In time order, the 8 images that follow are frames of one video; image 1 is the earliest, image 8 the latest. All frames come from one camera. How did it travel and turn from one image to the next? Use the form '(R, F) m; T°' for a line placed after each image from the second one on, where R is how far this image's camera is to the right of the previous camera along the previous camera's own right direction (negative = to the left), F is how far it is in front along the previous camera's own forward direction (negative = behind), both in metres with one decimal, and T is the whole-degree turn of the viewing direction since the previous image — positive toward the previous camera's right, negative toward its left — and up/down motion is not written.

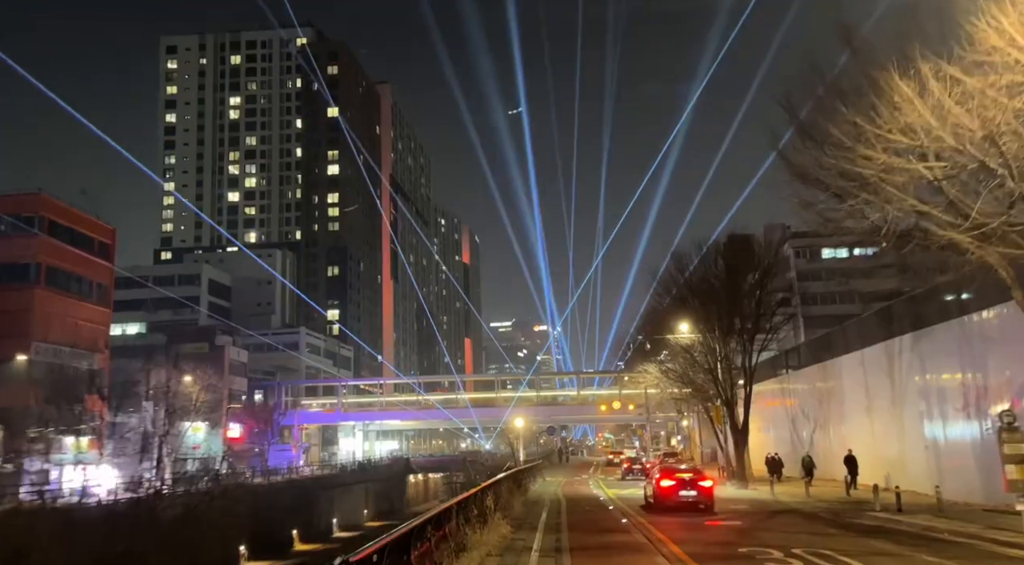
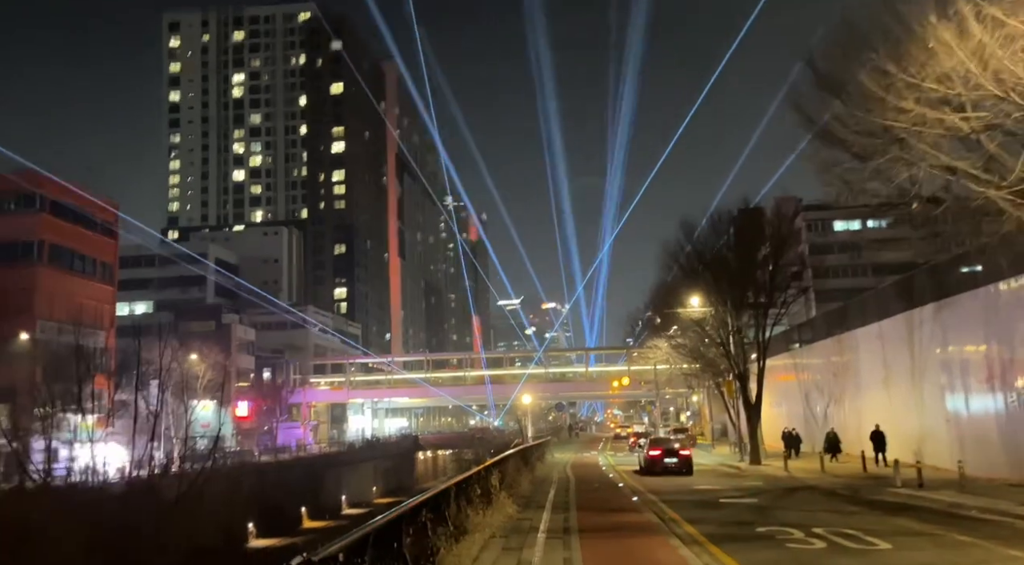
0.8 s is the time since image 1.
(+0.1, +0.9) m; -1°
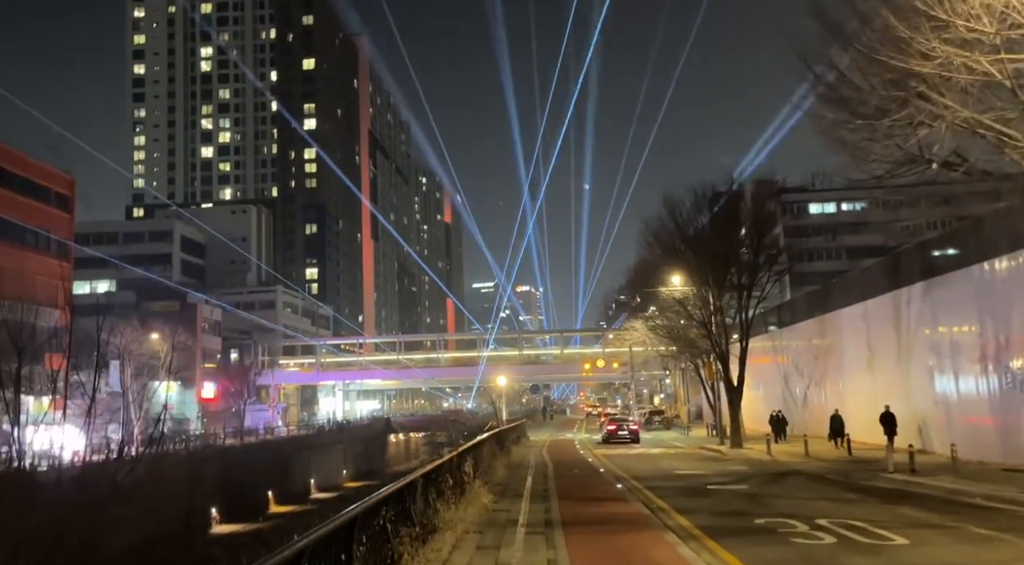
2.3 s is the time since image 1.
(0.0, +1.4) m; +2°
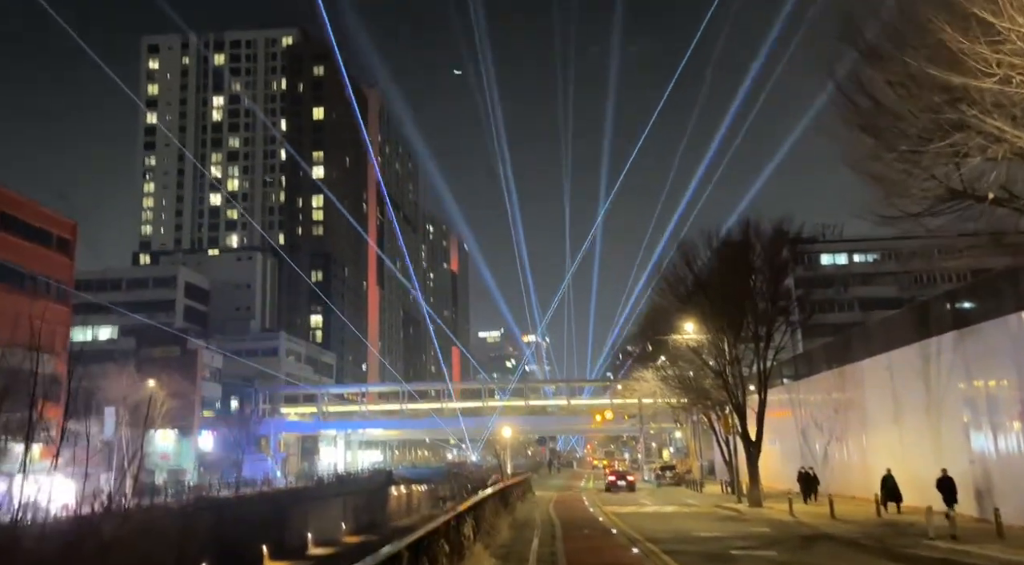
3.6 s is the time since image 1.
(0.0, +1.5) m; 0°
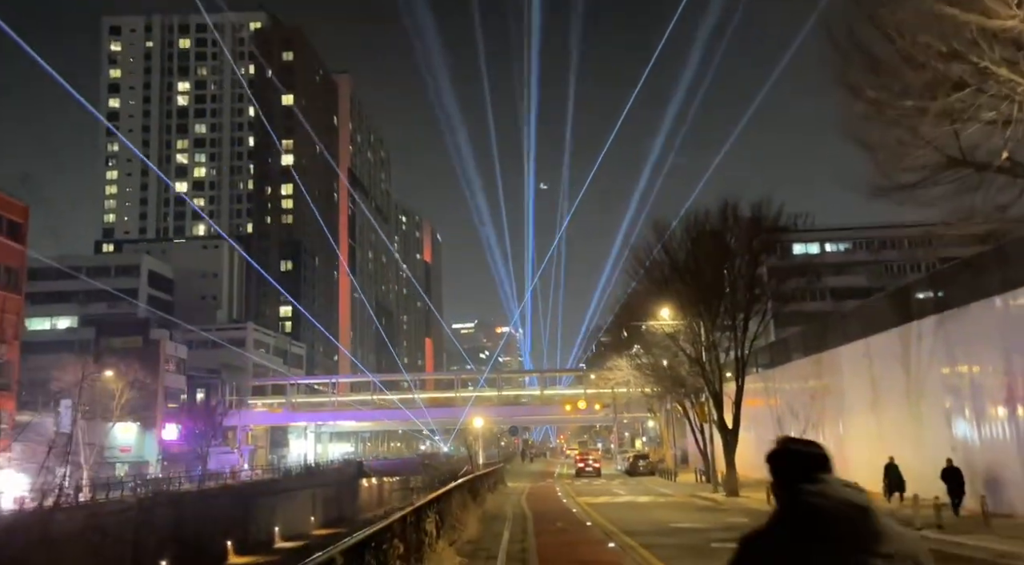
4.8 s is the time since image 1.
(+0.1, +1.1) m; +2°
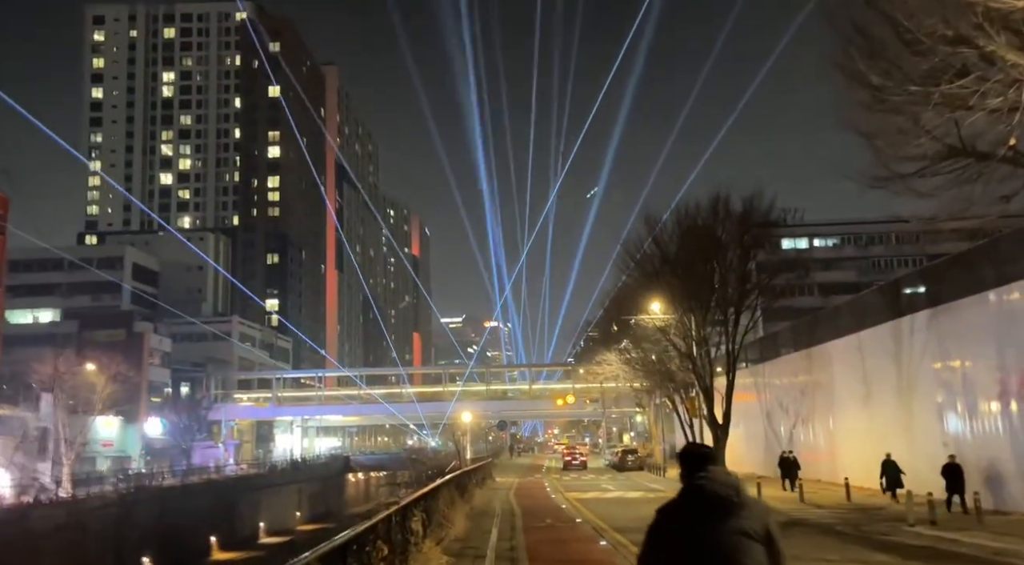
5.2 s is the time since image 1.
(0.0, +0.4) m; +1°
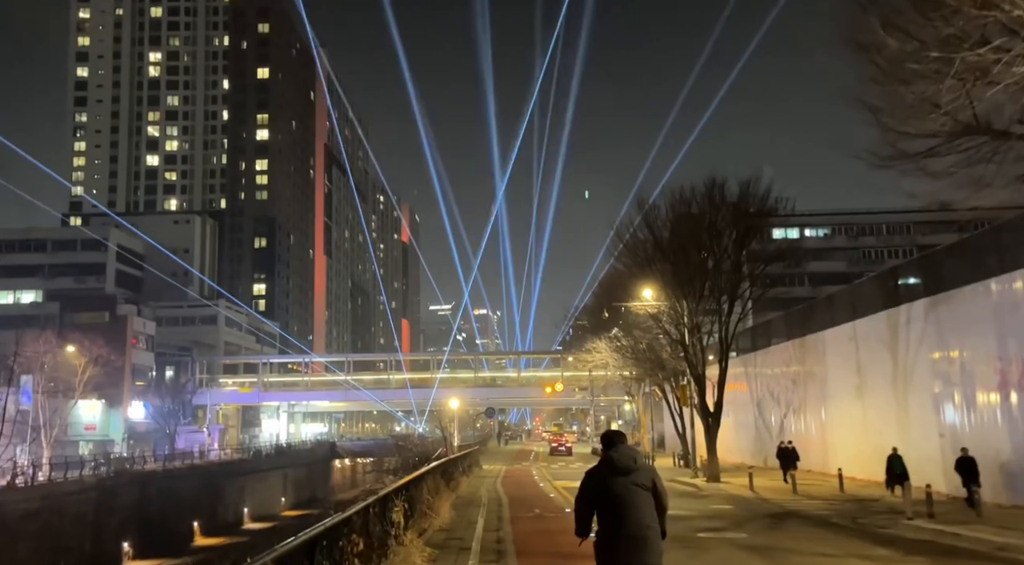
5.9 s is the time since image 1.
(0.0, +0.7) m; +1°
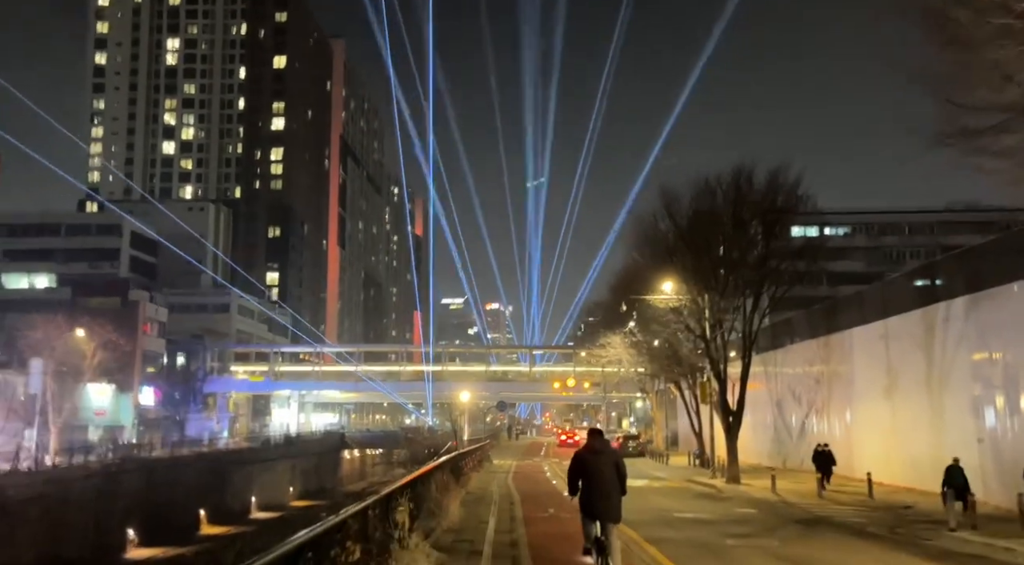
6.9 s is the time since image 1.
(-0.1, +1.1) m; -1°
